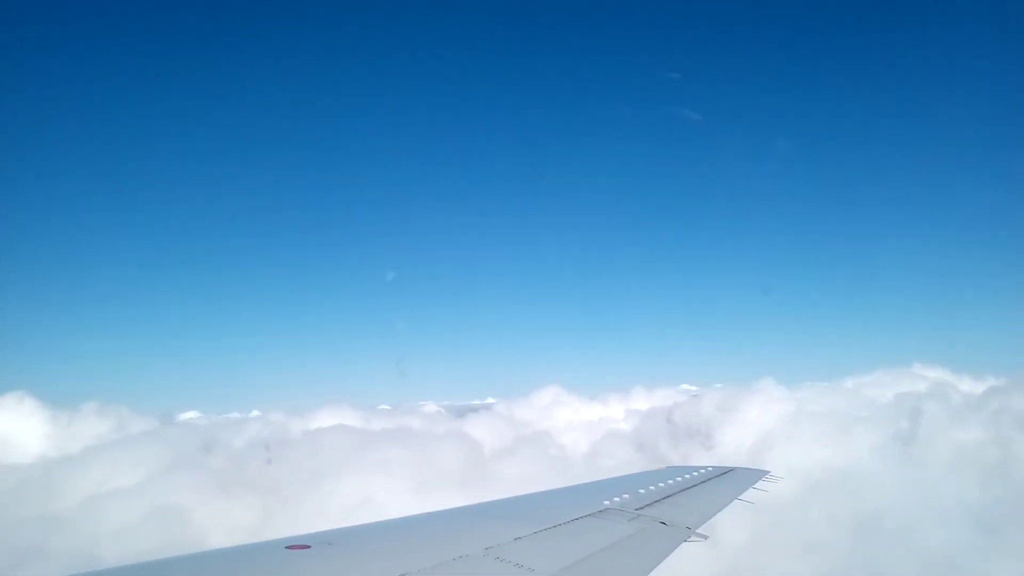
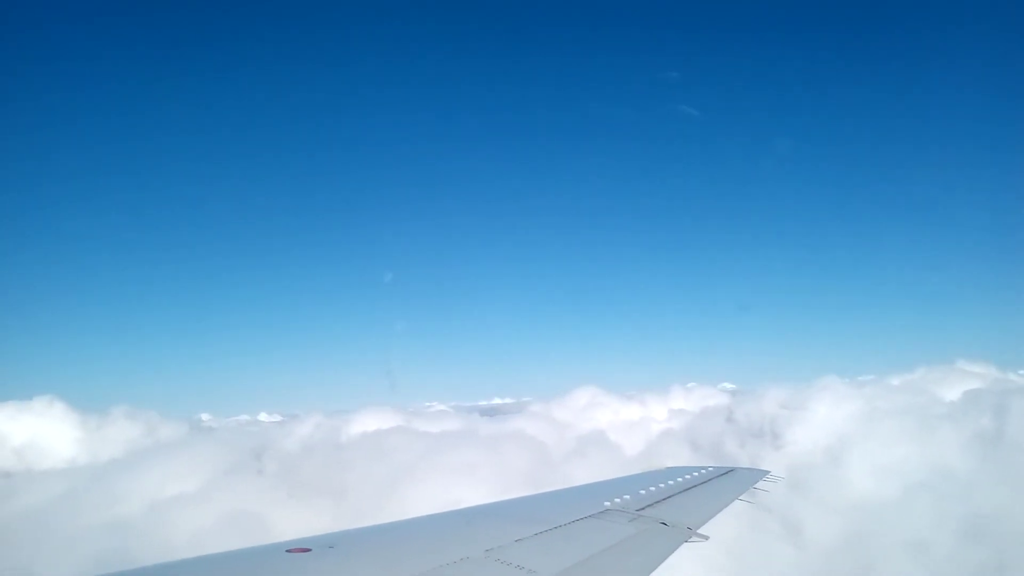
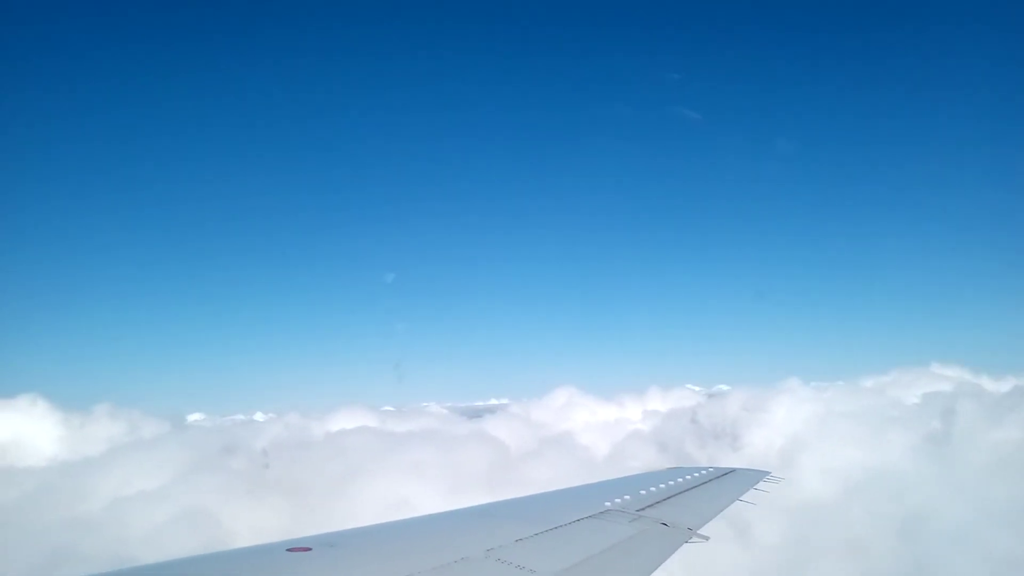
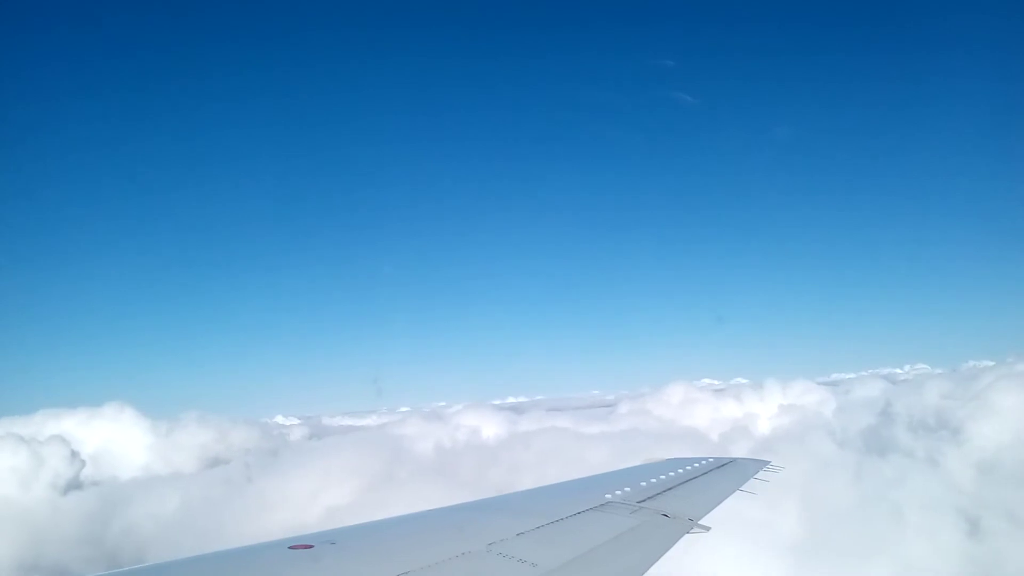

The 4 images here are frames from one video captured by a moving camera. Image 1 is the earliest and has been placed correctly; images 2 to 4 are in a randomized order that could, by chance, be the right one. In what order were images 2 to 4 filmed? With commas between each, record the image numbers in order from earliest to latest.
3, 2, 4
